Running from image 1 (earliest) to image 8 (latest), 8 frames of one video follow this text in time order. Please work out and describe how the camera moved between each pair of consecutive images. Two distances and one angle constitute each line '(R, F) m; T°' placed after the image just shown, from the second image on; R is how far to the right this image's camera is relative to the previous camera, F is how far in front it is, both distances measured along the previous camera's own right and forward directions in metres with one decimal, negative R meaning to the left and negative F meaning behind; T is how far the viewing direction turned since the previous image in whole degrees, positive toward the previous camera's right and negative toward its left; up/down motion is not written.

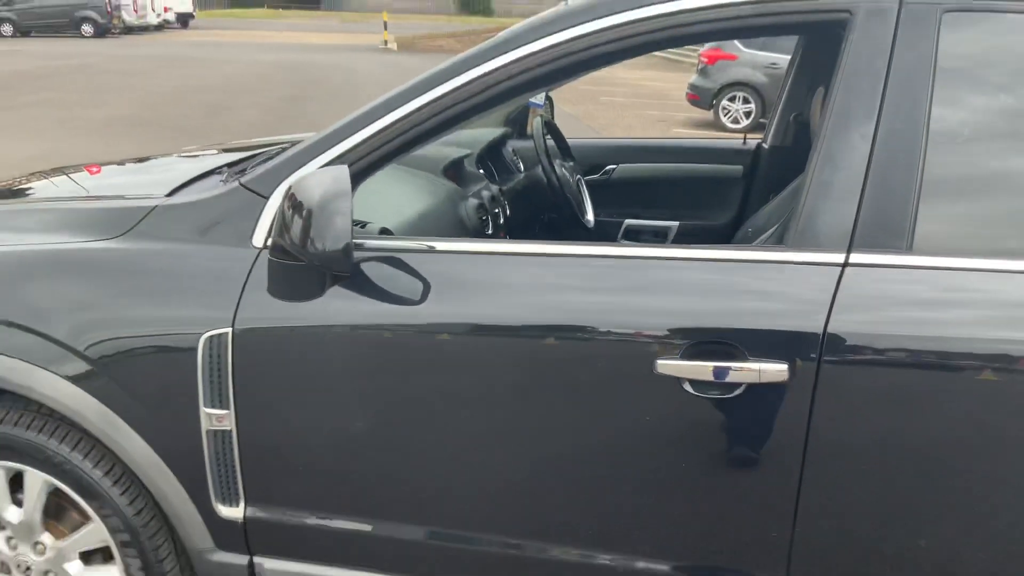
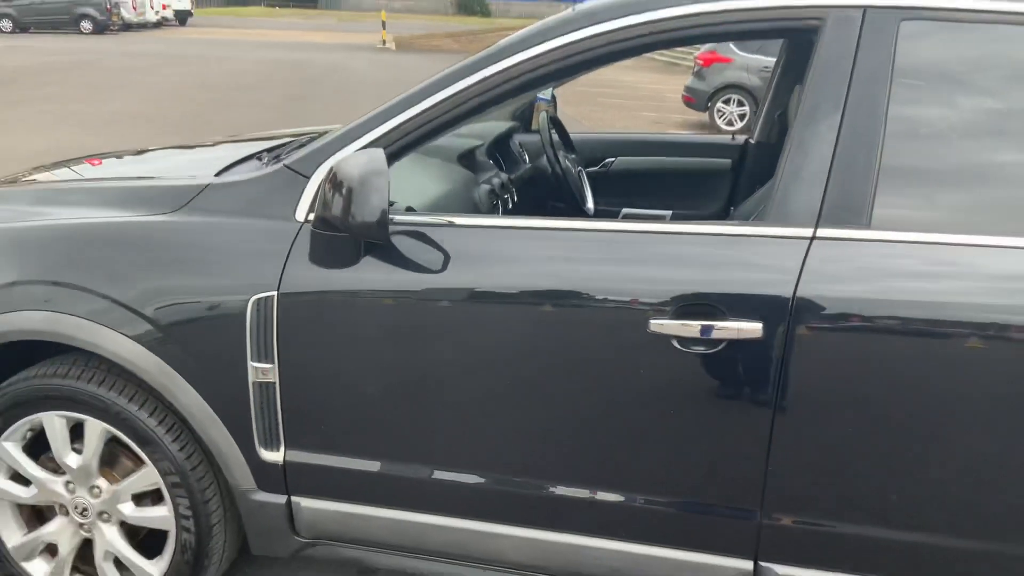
(0.0, -0.2) m; 0°
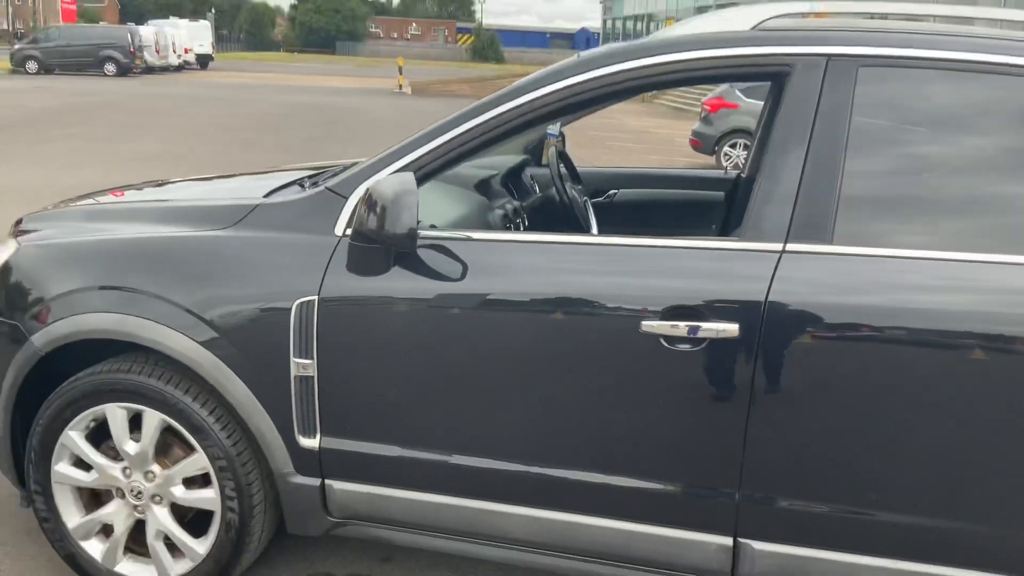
(0.0, -0.3) m; -1°
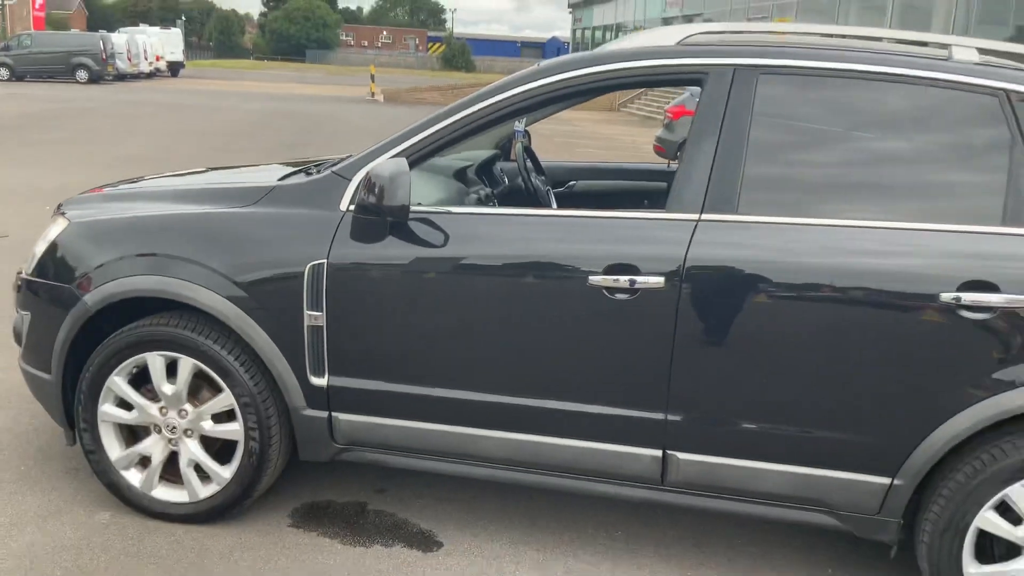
(0.0, -0.5) m; +2°
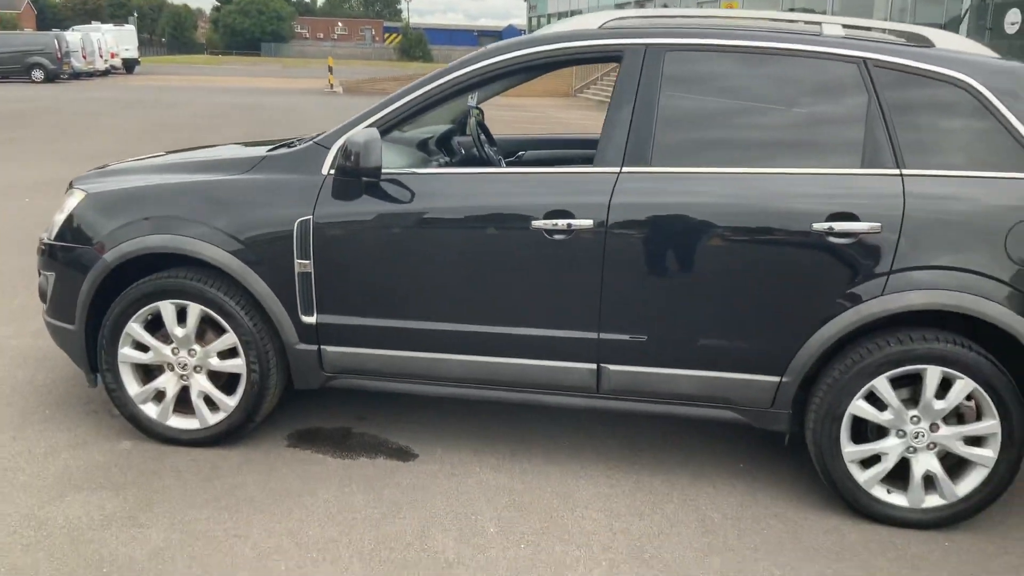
(0.0, -0.6) m; +2°
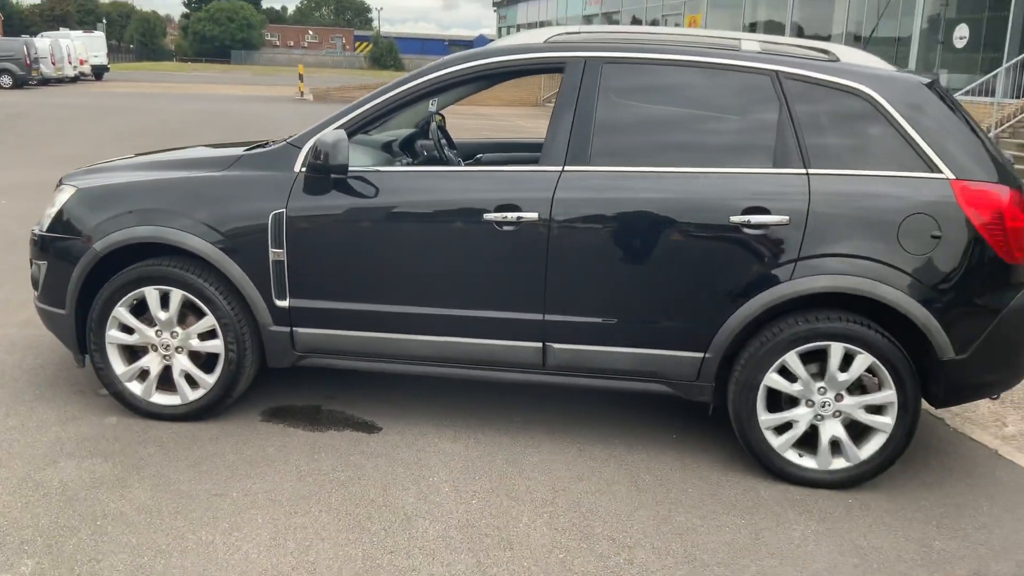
(+0.1, -0.4) m; +2°
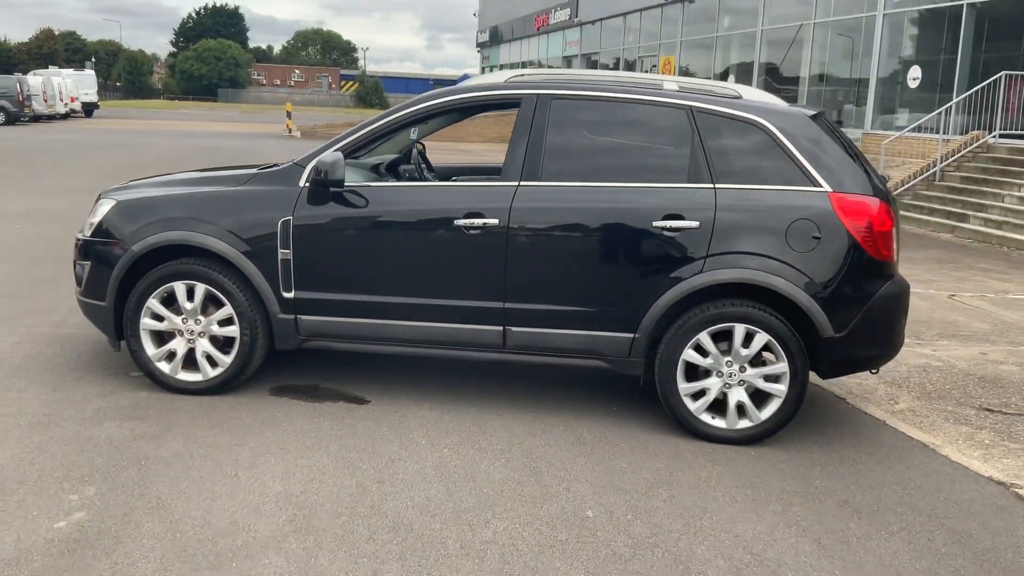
(+0.1, -0.8) m; +1°
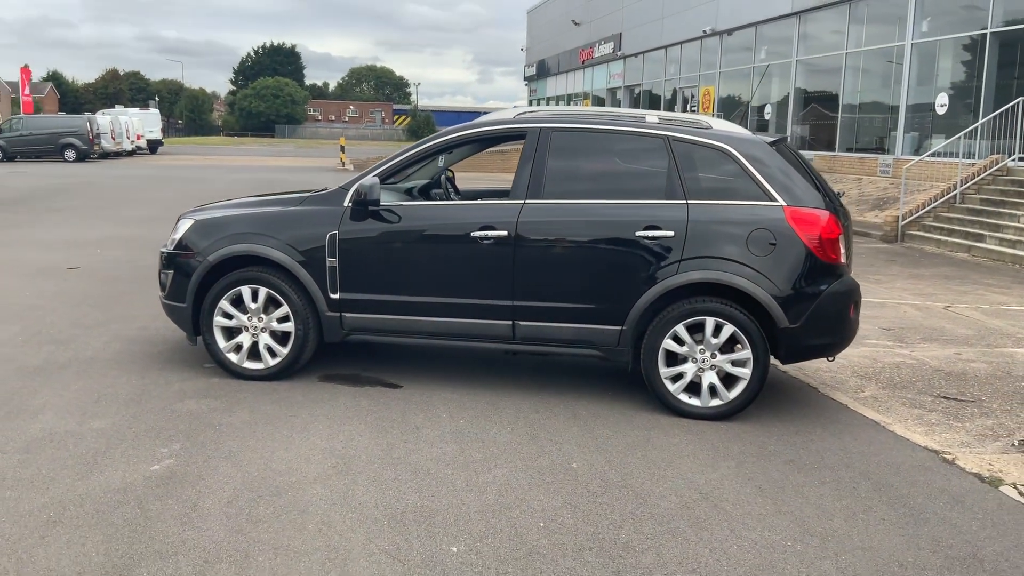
(+0.2, -0.9) m; -3°
